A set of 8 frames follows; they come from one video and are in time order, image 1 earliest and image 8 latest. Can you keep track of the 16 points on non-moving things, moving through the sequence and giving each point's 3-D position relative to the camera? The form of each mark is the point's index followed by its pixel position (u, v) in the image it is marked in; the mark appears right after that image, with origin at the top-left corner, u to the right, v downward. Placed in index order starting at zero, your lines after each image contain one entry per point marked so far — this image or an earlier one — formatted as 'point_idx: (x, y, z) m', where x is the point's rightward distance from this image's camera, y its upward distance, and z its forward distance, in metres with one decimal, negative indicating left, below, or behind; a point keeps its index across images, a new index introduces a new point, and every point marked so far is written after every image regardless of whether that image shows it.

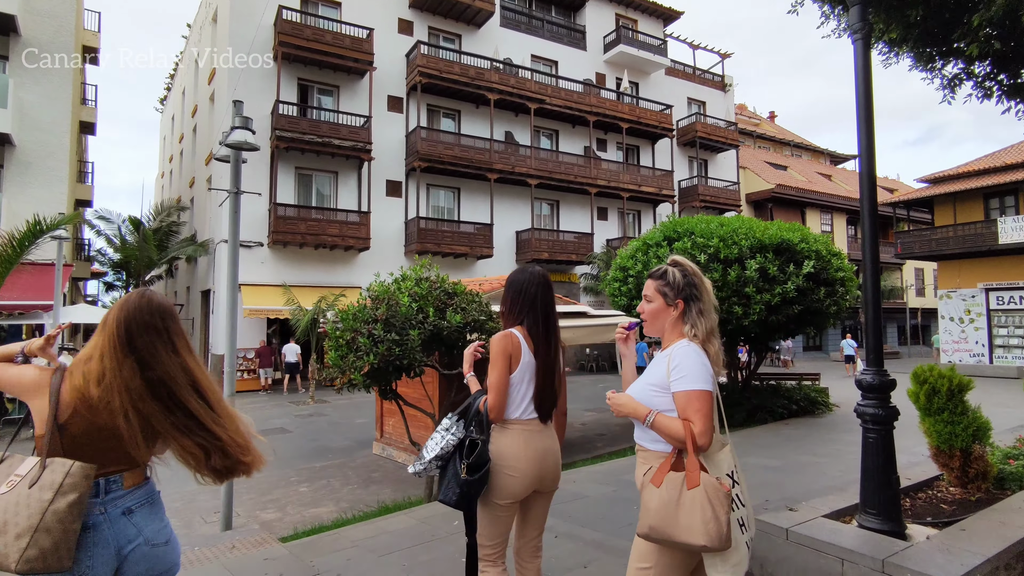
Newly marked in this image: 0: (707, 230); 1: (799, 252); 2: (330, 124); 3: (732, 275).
0: (+3.6, +1.1, +10.7) m
1: (+5.2, +0.6, +10.3) m
2: (-6.2, +5.5, +19.3) m
3: (+3.8, +0.2, +9.9) m
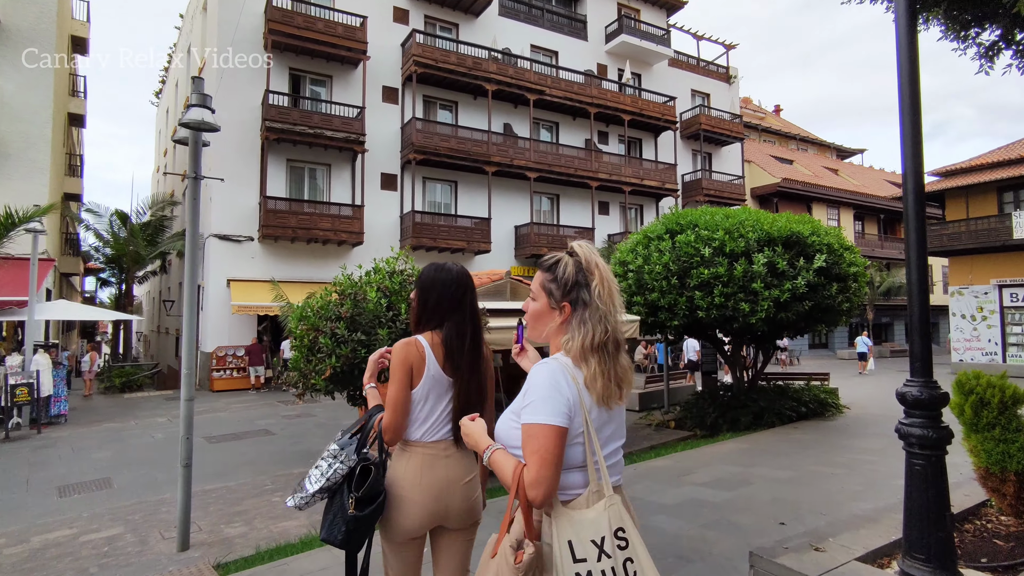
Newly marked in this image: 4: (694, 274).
0: (+3.5, +1.2, +10.1) m
1: (+5.0, +0.7, +9.7) m
2: (-6.2, +5.7, +18.7) m
3: (+3.7, +0.3, +9.3) m
4: (+3.0, +0.2, +9.6) m
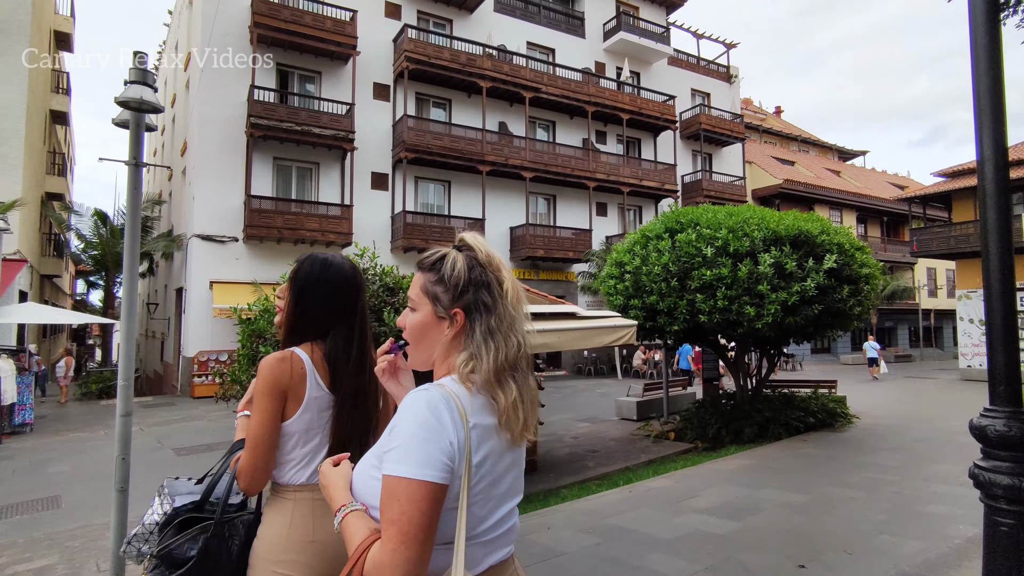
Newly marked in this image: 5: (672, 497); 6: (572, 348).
0: (+3.3, +1.1, +9.5) m
1: (+4.9, +0.7, +9.1) m
2: (-6.4, +5.6, +18.1) m
3: (+3.5, +0.3, +8.7) m
4: (+2.9, +0.2, +9.0) m
5: (+1.6, -2.1, +5.7) m
6: (+0.8, -0.8, +7.7) m
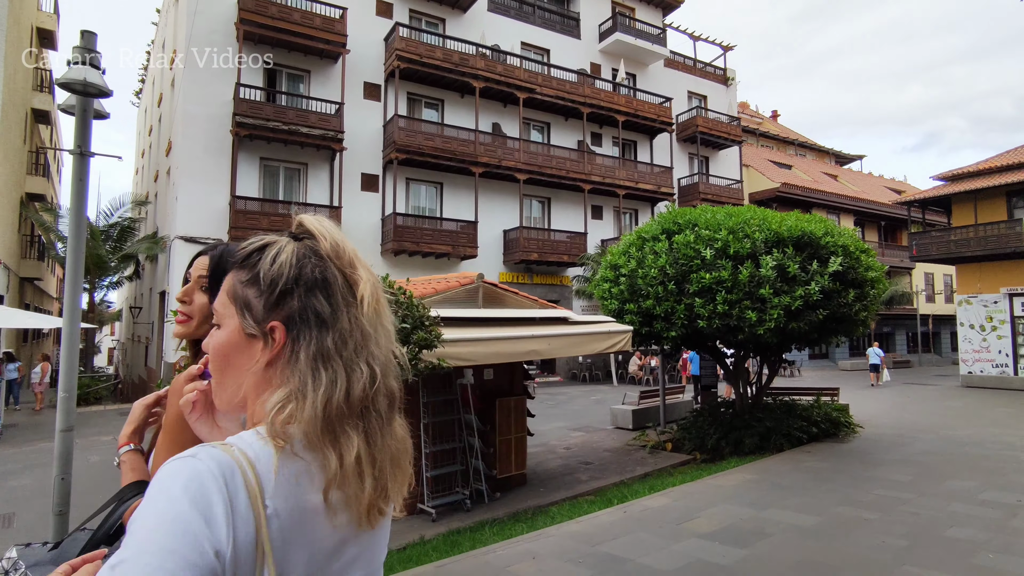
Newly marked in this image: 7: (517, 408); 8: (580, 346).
0: (+3.2, +1.1, +9.1) m
1: (+4.7, +0.6, +8.6) m
2: (-6.6, +5.5, +17.6) m
3: (+3.4, +0.2, +8.2) m
4: (+2.7, +0.1, +8.5) m
5: (+1.4, -2.1, +5.2) m
6: (+0.6, -0.8, +7.2) m
7: (+0.1, -1.6, +7.7) m
8: (+0.8, -0.8, +7.5) m
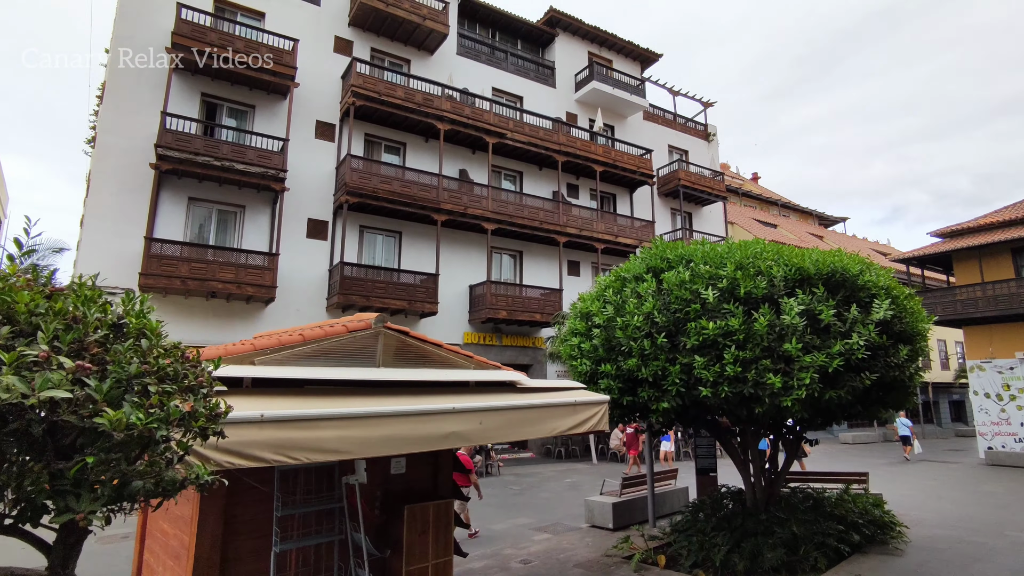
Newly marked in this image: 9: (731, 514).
0: (+2.4, +0.4, +6.9) m
1: (+3.9, 0.0, +6.5) m
2: (-7.6, +3.9, +15.6) m
3: (+2.6, -0.3, +6.0) m
4: (+2.0, -0.5, +6.3) m
5: (+0.8, -2.3, +2.7) m
6: (-0.1, -1.3, +4.8) m
7: (-0.7, -2.1, +5.2) m
8: (+0.1, -1.2, +5.0) m
9: (+3.0, -3.1, +7.9) m
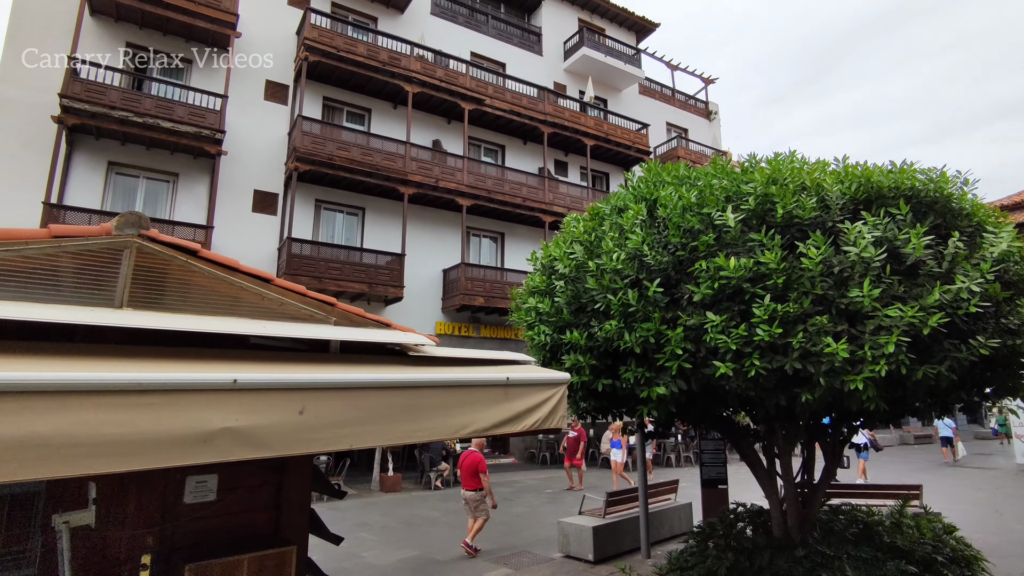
0: (+1.8, +1.0, +4.7) m
1: (+3.3, +0.6, +4.3) m
2: (-8.3, +4.4, +13.4) m
3: (+2.0, +0.2, +3.8) m
4: (+1.3, +0.1, +4.0) m
5: (+0.2, -1.7, +0.4) m
6: (-0.7, -0.7, +2.5) m
7: (-1.3, -1.5, +2.9) m
8: (-0.5, -0.7, +2.8) m
9: (+2.4, -2.6, +5.7) m
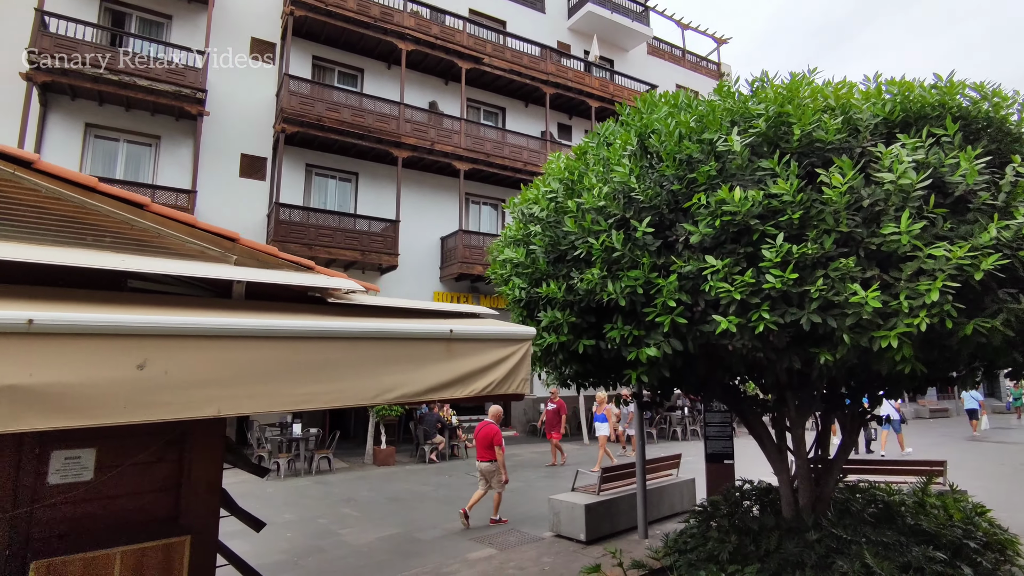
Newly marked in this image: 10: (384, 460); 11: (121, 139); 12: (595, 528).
0: (+1.6, +1.4, +3.9) m
1: (+3.1, +0.9, +3.5) m
2: (-8.3, +5.1, +12.7) m
3: (+1.7, +0.6, +3.1) m
4: (+1.1, +0.5, +3.4) m
5: (-0.1, -1.5, -0.1) m
6: (-1.0, -0.4, +1.9) m
7: (-1.5, -1.2, +2.4) m
8: (-0.7, -0.4, +2.2) m
9: (+2.2, -2.1, +5.1) m
10: (-2.7, -3.6, +12.1) m
11: (-9.2, +3.5, +13.4) m
12: (+1.0, -2.7, +6.6) m
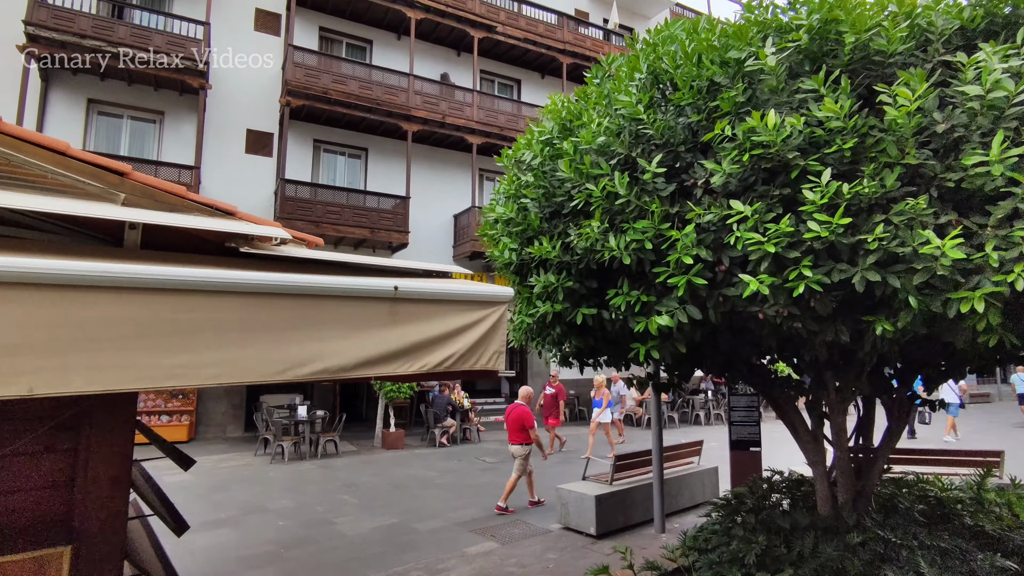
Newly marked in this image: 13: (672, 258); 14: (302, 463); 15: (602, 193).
0: (+1.5, +1.6, +3.2) m
1: (+3.0, +1.1, +2.8) m
2: (-8.1, +5.6, +12.3) m
3: (+1.6, +0.8, +2.4) m
4: (+1.0, +0.7, +2.7) m
5: (-0.4, -1.4, -0.7) m
6: (-1.1, -0.2, +1.4) m
7: (-1.7, -1.0, +1.9) m
8: (-0.9, -0.2, +1.6) m
9: (+2.2, -1.9, +4.4) m
10: (-2.5, -3.2, +11.7) m
11: (-8.9, +4.0, +13.1) m
12: (+1.0, -2.4, +6.0) m
13: (+0.8, +0.2, +2.7) m
14: (-3.8, -3.1, +10.3) m
15: (+0.5, +0.5, +3.0) m
